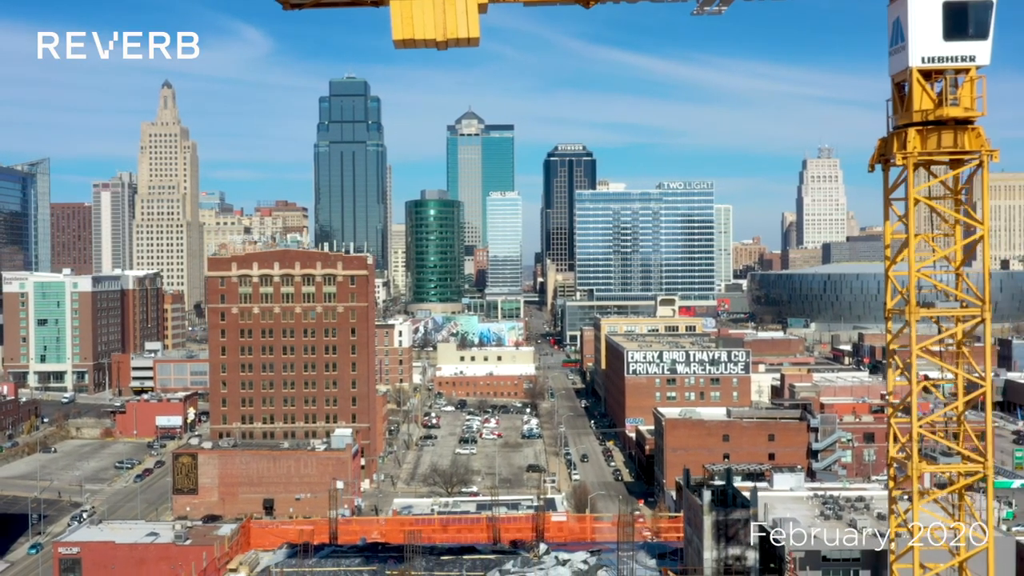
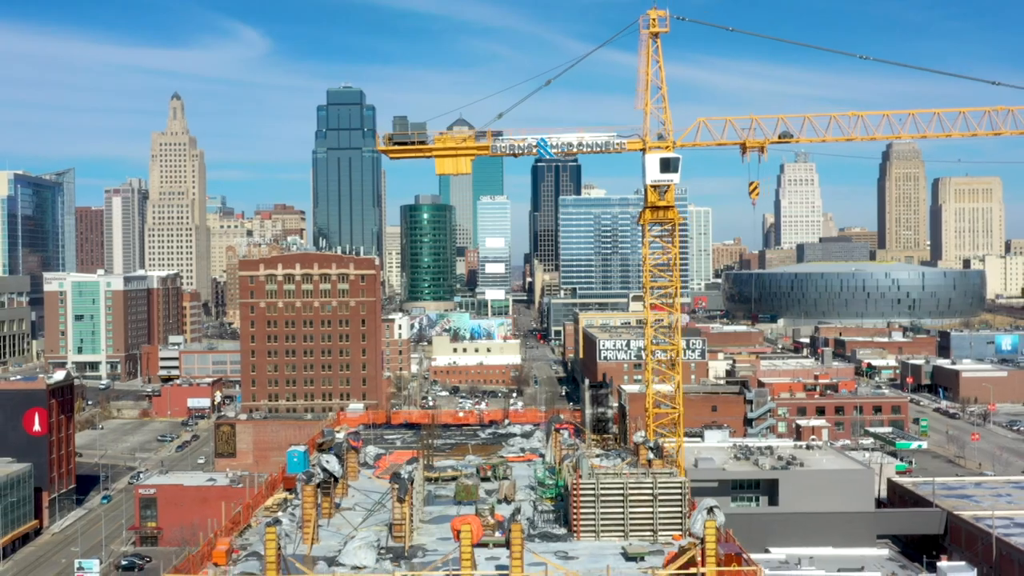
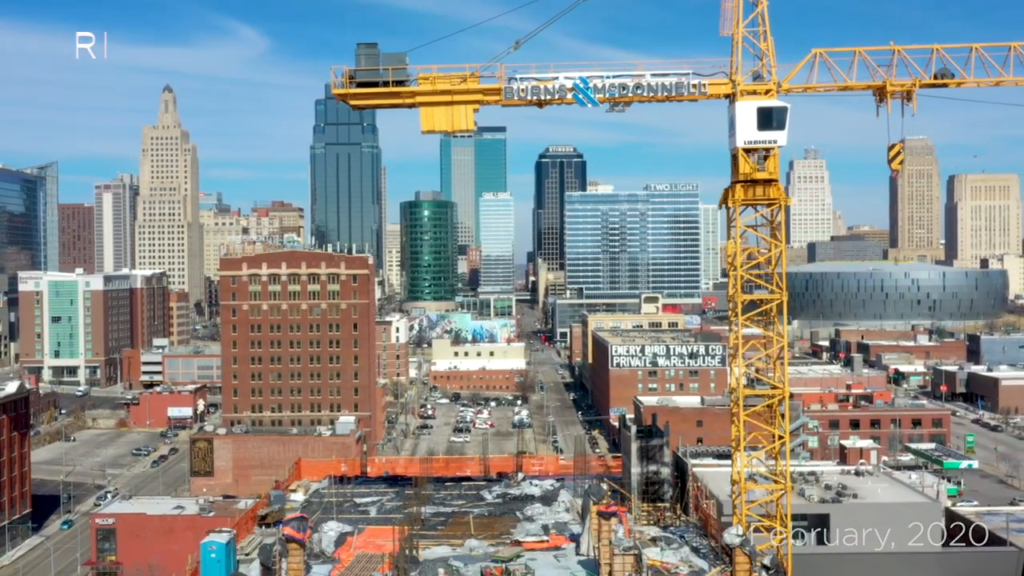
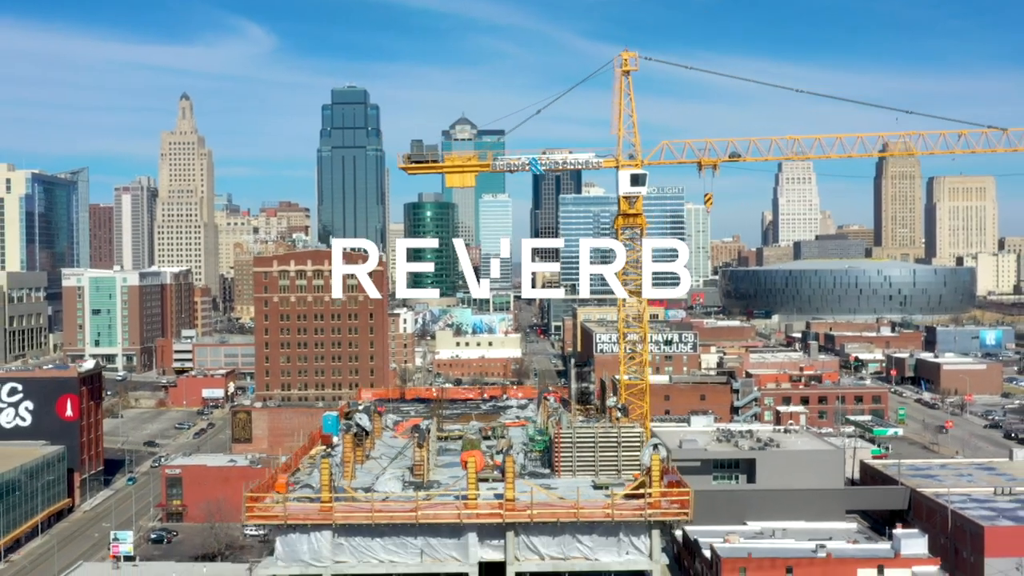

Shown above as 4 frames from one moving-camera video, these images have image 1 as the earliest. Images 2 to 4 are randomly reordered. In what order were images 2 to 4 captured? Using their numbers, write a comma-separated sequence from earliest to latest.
3, 2, 4
